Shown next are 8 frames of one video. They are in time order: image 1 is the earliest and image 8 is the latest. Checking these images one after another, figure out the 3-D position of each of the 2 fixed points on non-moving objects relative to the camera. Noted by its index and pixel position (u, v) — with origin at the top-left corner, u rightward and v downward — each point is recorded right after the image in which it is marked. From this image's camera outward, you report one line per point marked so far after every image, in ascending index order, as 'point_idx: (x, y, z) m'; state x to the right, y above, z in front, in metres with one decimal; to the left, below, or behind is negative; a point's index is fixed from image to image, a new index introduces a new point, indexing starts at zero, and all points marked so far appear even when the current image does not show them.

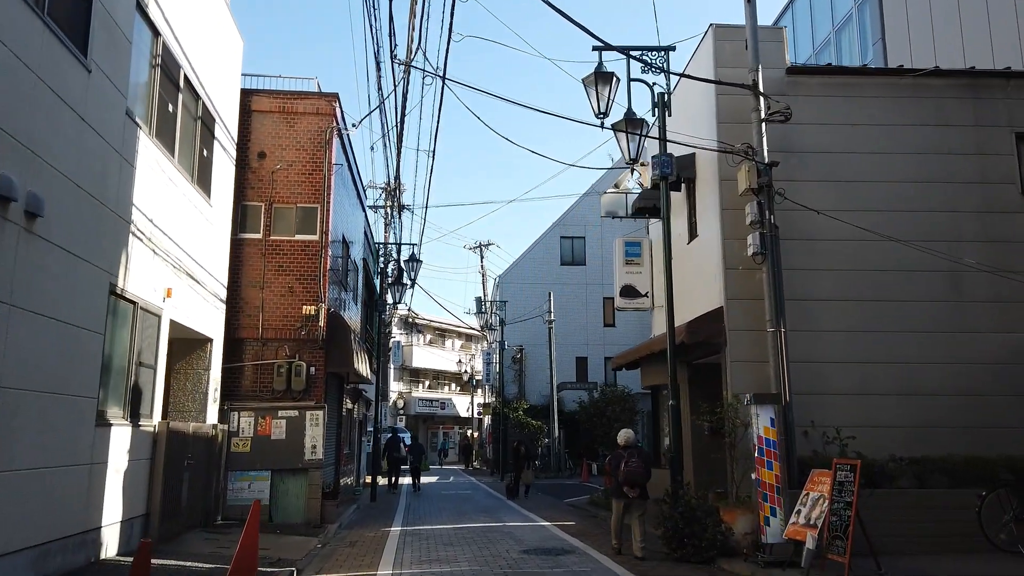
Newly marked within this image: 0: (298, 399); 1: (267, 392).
0: (-5.5, -2.9, +15.2) m
1: (-6.3, -2.7, +15.2) m
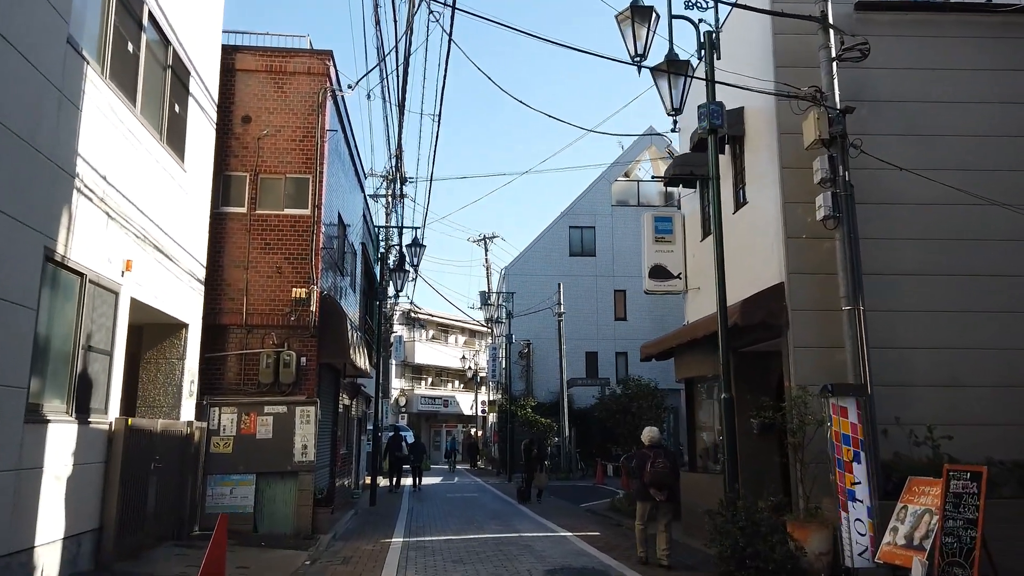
0: (-5.1, -2.4, +13.5) m
1: (-5.9, -2.2, +13.4) m
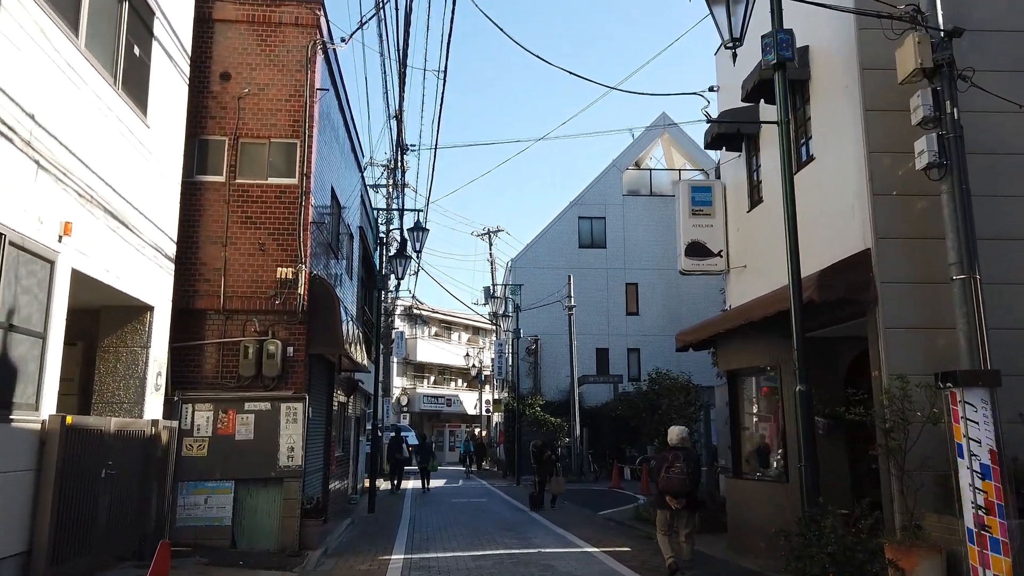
0: (-4.8, -2.0, +11.8) m
1: (-5.6, -1.8, +11.7) m
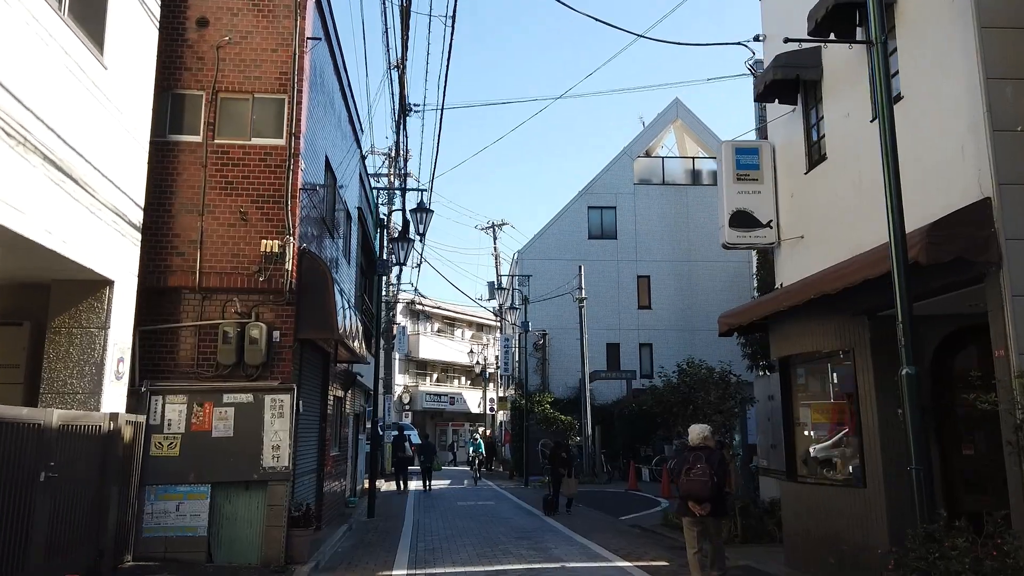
0: (-4.5, -1.6, +10.3) m
1: (-5.2, -1.4, +10.2) m
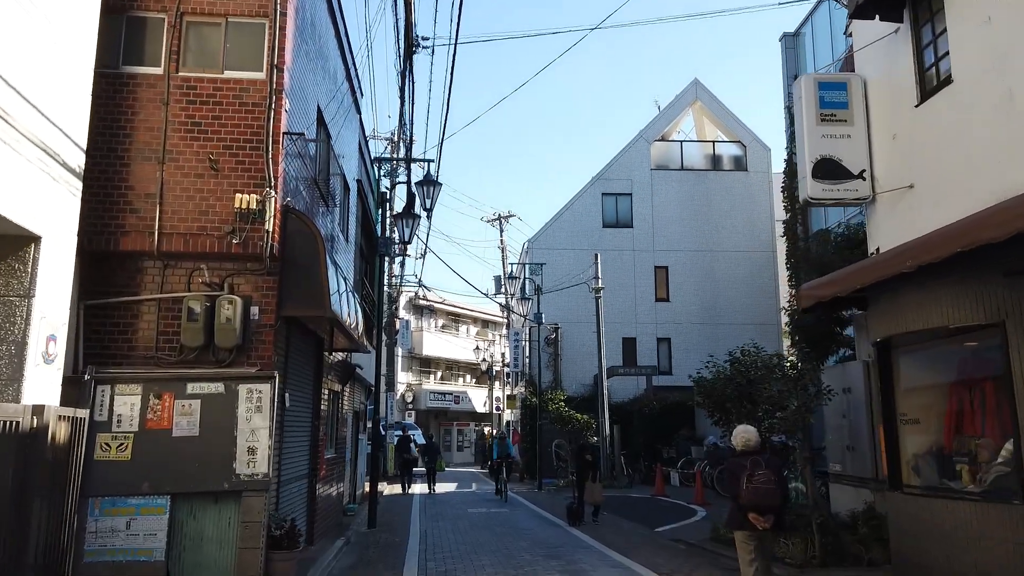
0: (-4.0, -1.1, +8.3) m
1: (-4.8, -0.9, +8.3) m
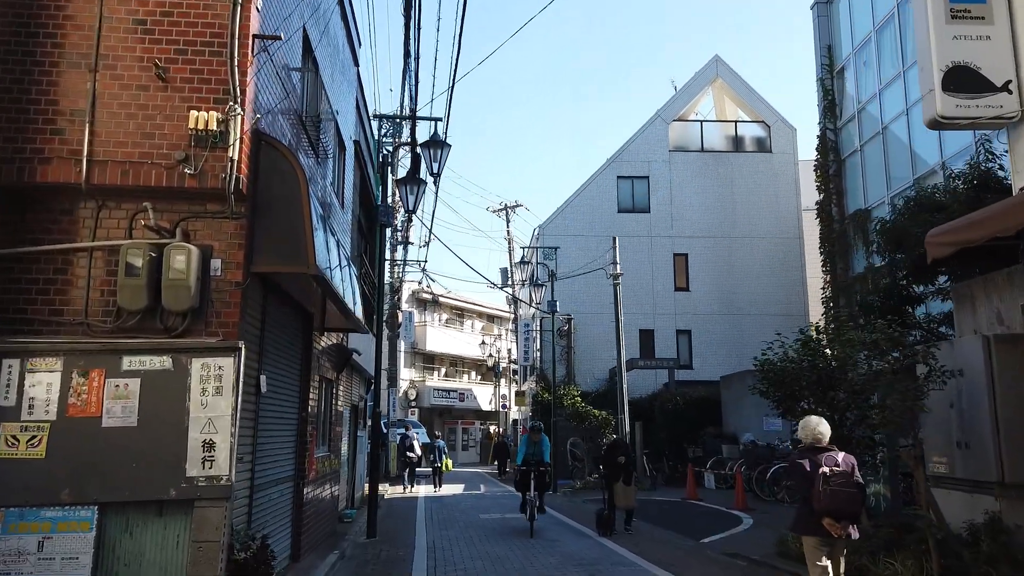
0: (-3.6, -0.5, +6.4) m
1: (-4.4, -0.3, +6.3) m
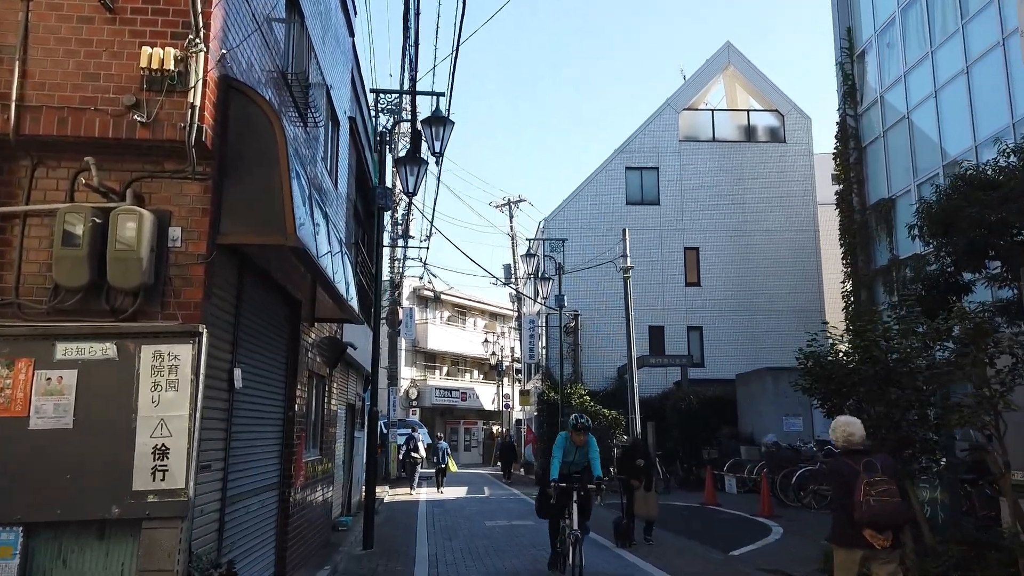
0: (-3.4, -0.2, +5.3) m
1: (-4.2, 0.0, +5.2) m
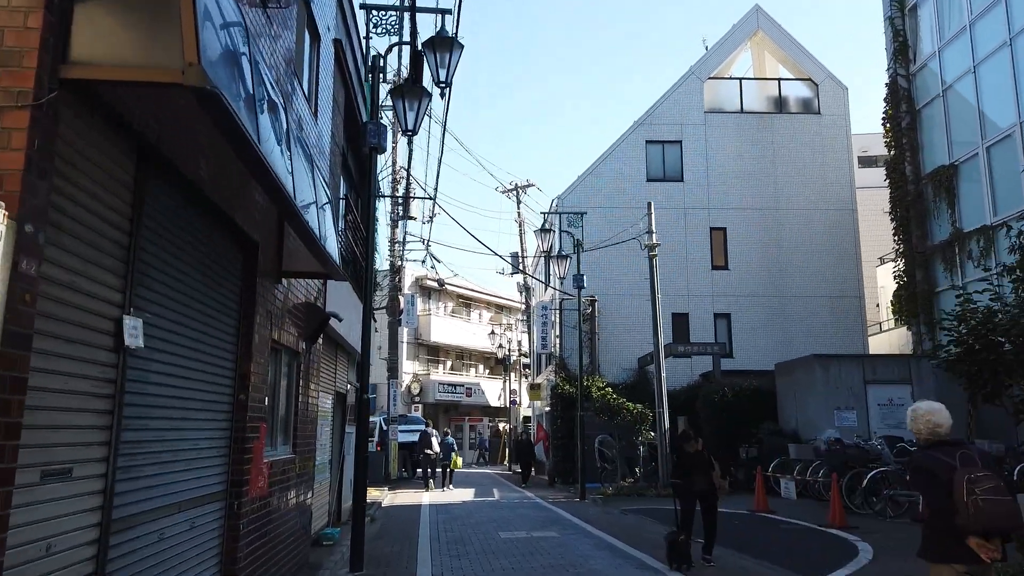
0: (-3.1, +0.5, +2.9) m
1: (-3.8, +0.6, +2.8) m
